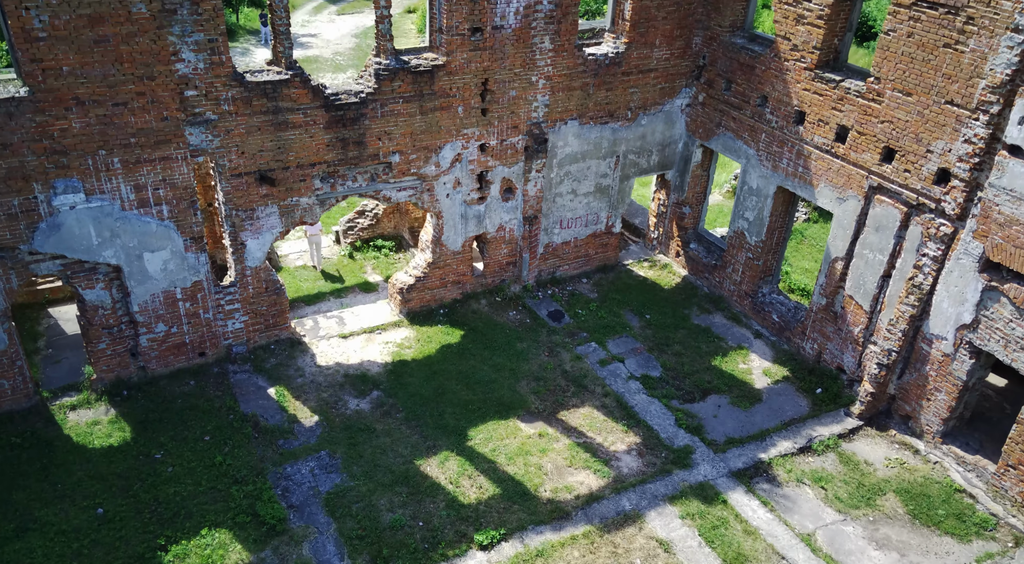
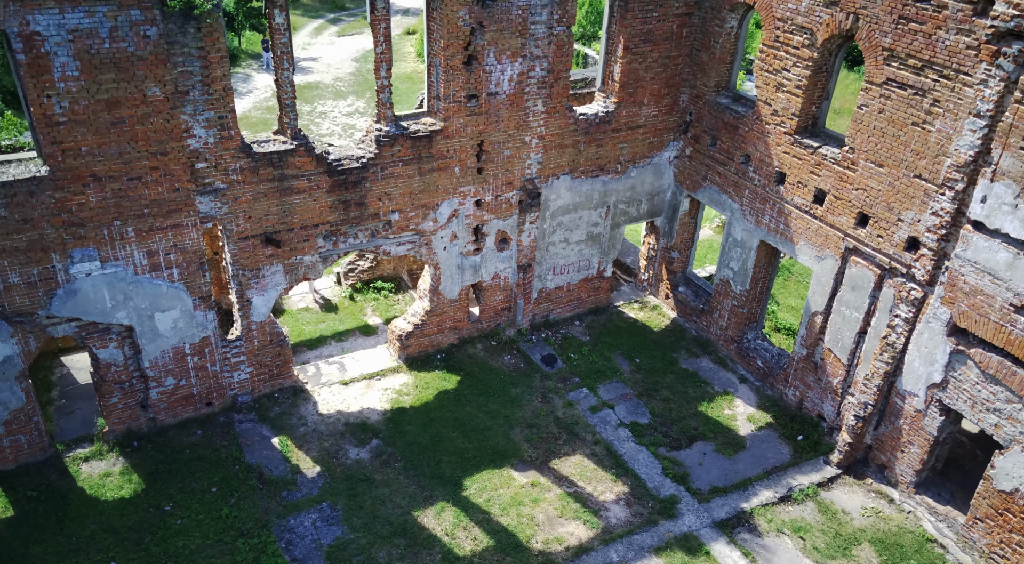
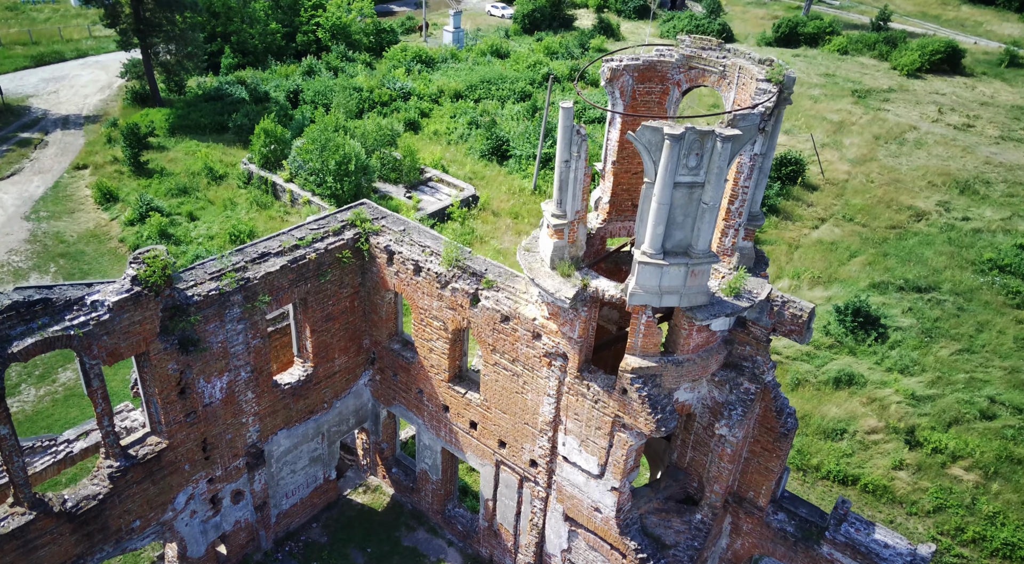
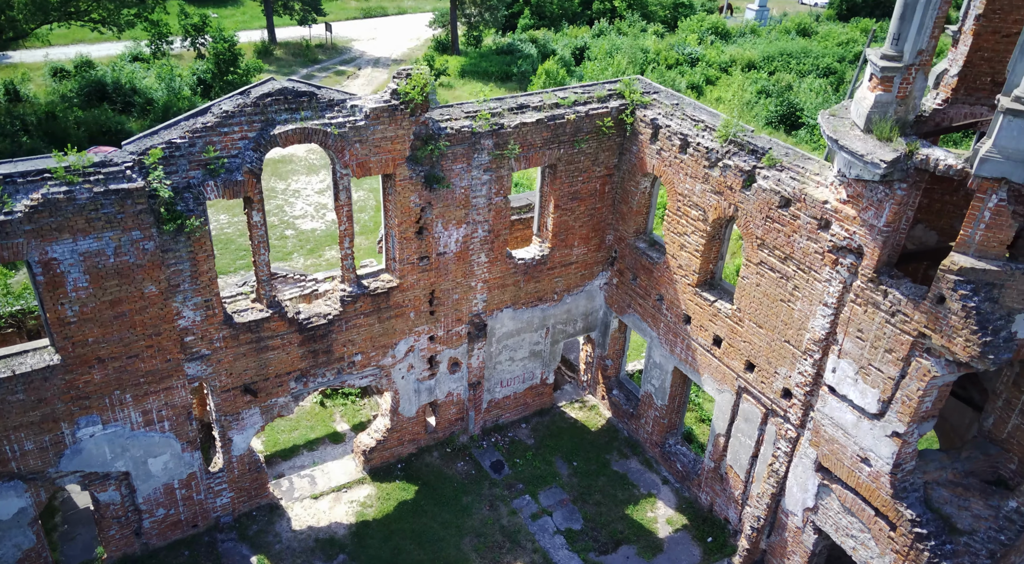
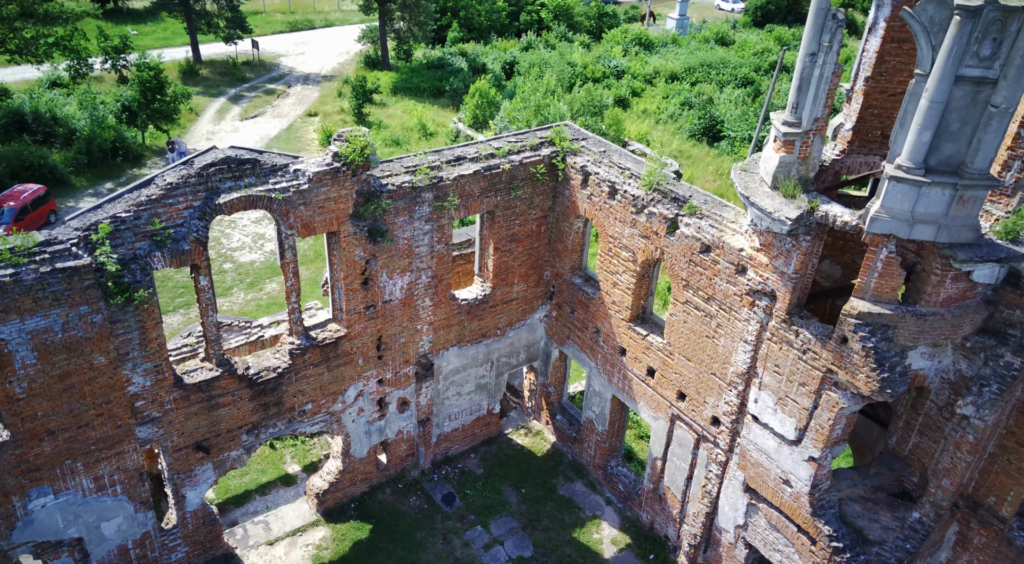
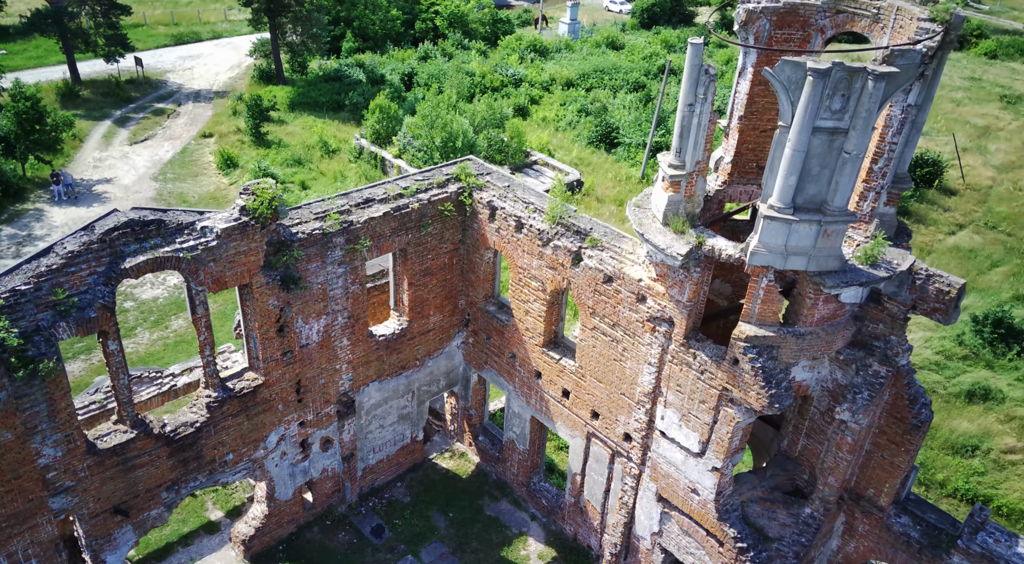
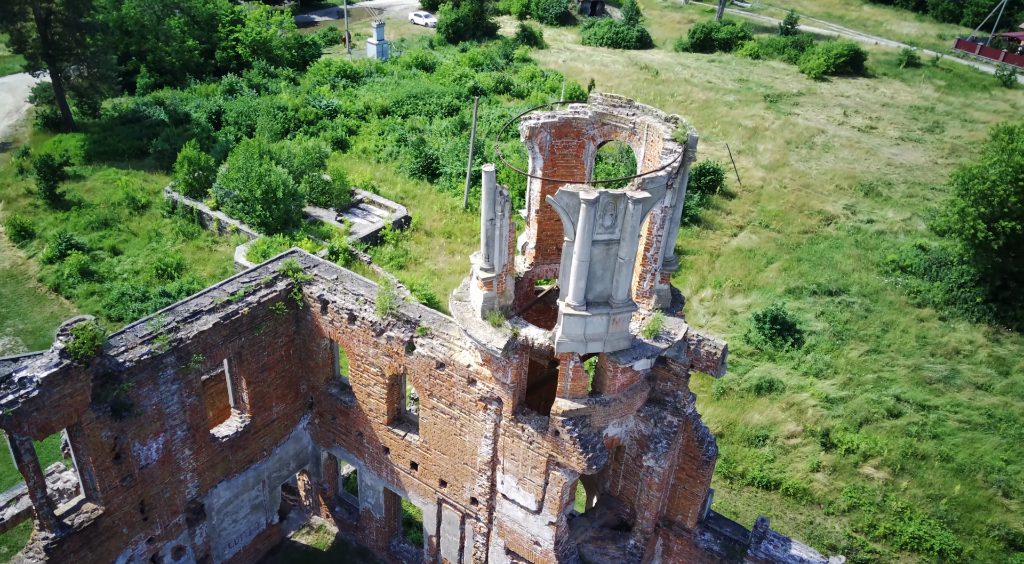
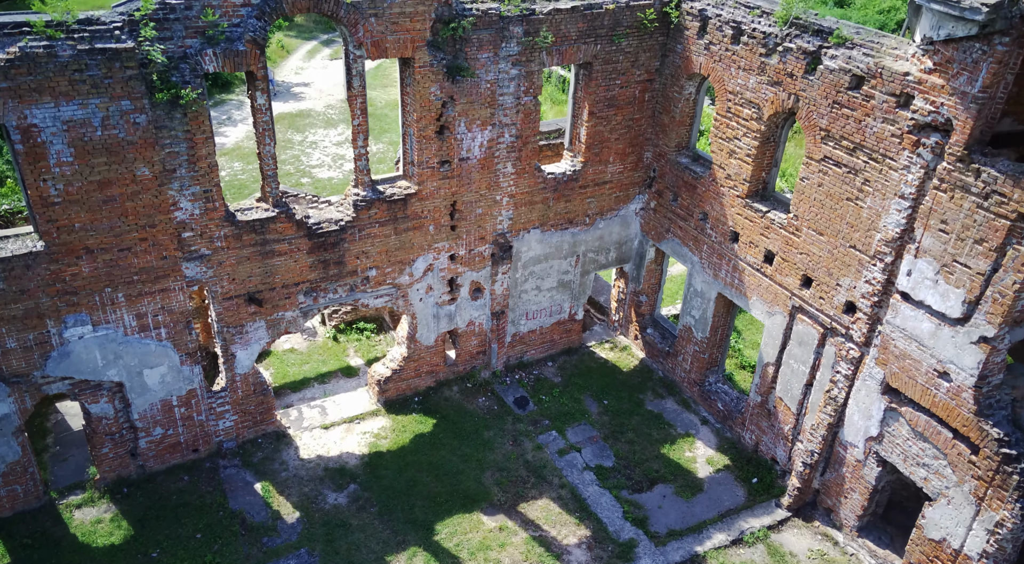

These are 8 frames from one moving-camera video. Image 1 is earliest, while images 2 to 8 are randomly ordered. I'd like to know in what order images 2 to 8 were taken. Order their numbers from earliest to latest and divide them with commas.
2, 8, 4, 5, 6, 3, 7
